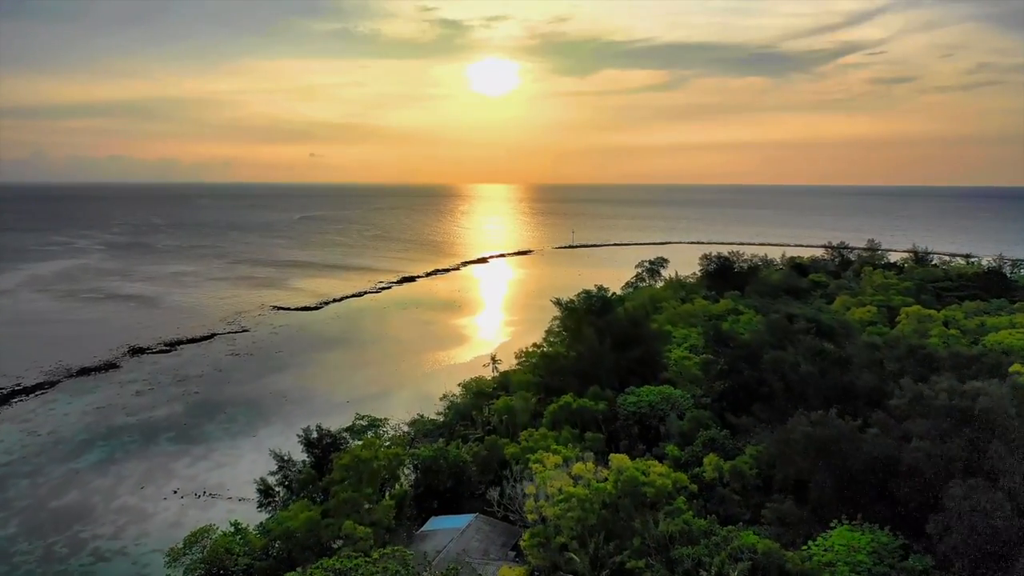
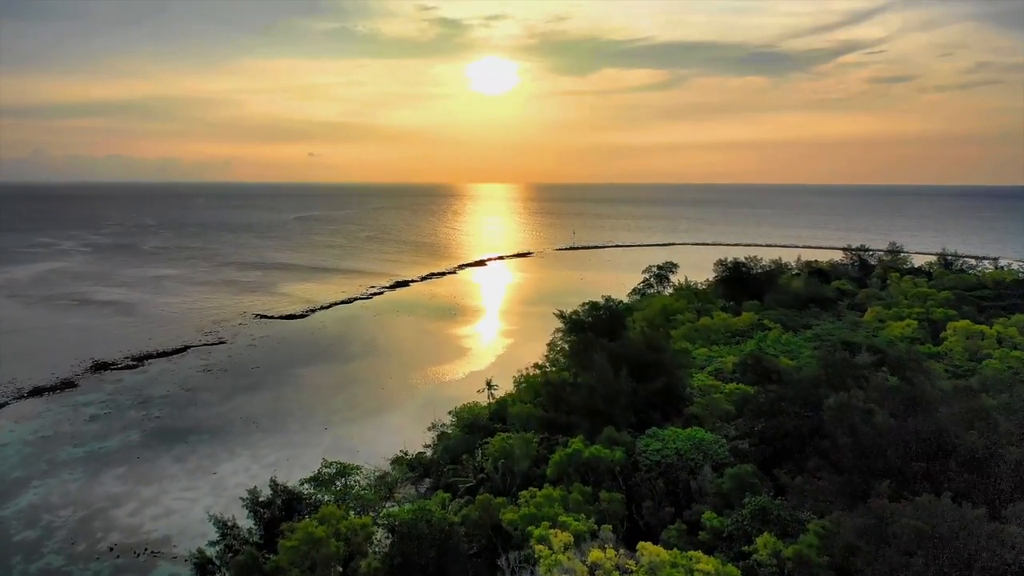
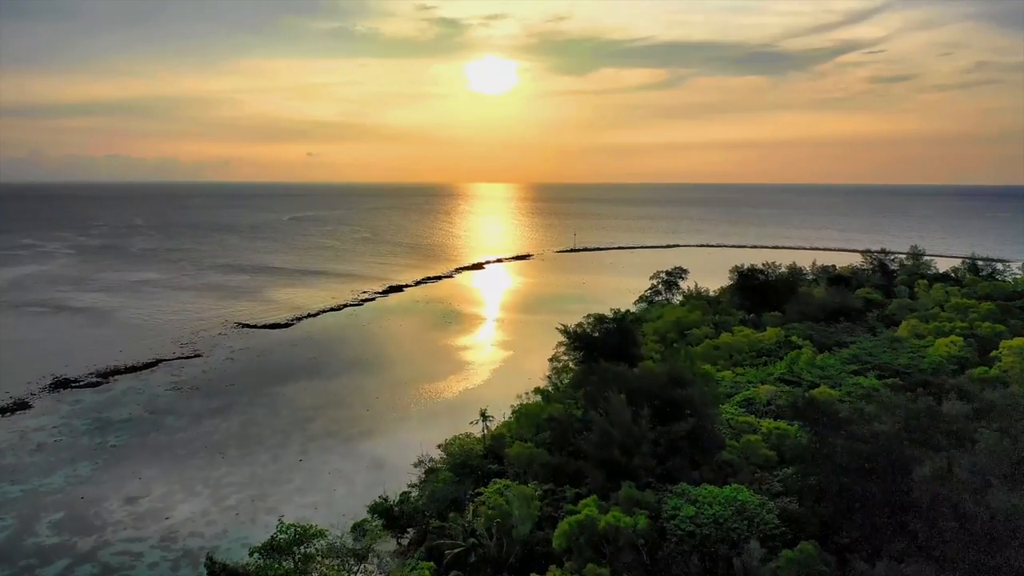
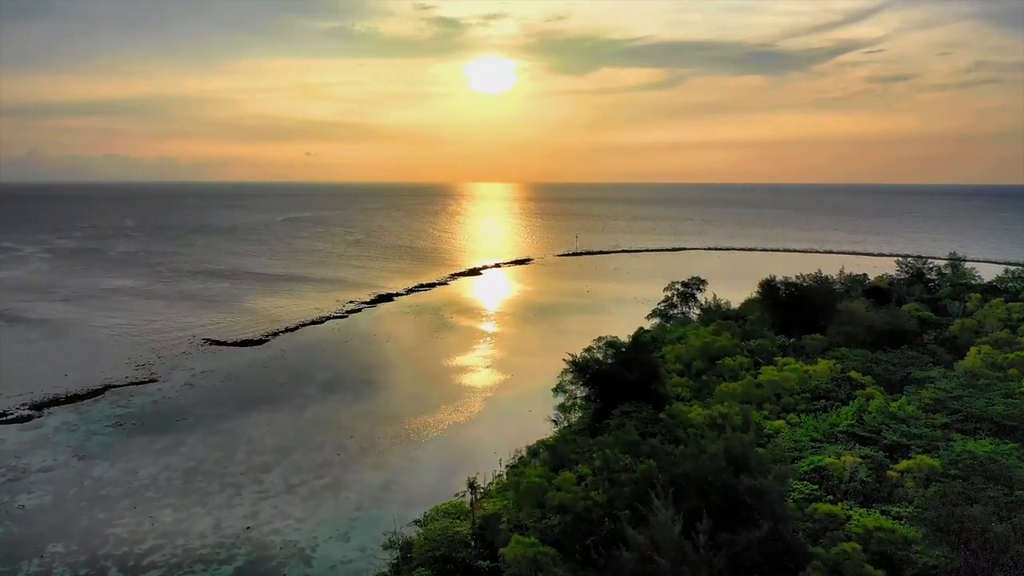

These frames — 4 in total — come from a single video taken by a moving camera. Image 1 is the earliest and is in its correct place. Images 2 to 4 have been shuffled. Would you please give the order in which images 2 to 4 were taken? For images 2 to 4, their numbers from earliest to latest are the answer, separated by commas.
2, 3, 4
